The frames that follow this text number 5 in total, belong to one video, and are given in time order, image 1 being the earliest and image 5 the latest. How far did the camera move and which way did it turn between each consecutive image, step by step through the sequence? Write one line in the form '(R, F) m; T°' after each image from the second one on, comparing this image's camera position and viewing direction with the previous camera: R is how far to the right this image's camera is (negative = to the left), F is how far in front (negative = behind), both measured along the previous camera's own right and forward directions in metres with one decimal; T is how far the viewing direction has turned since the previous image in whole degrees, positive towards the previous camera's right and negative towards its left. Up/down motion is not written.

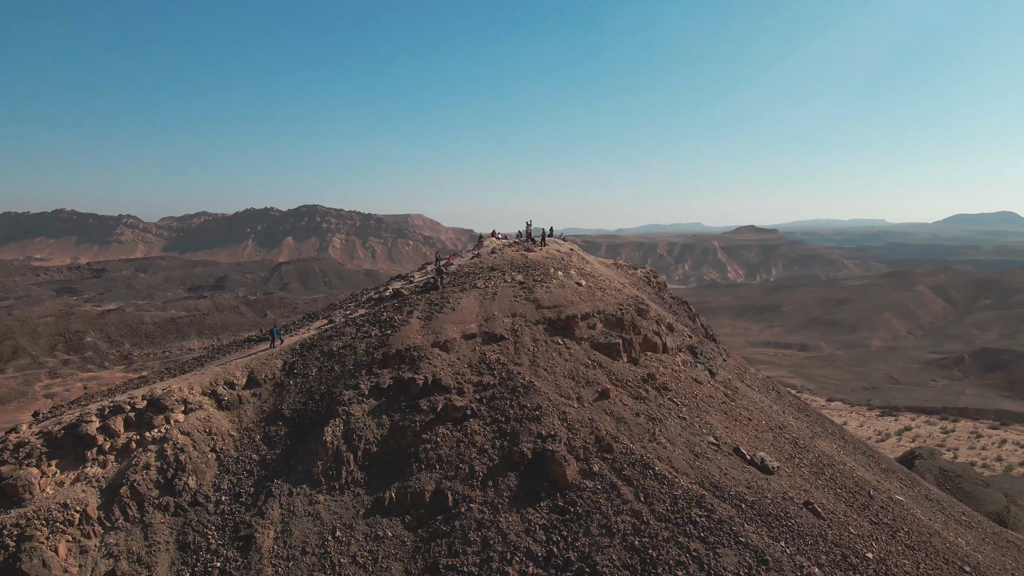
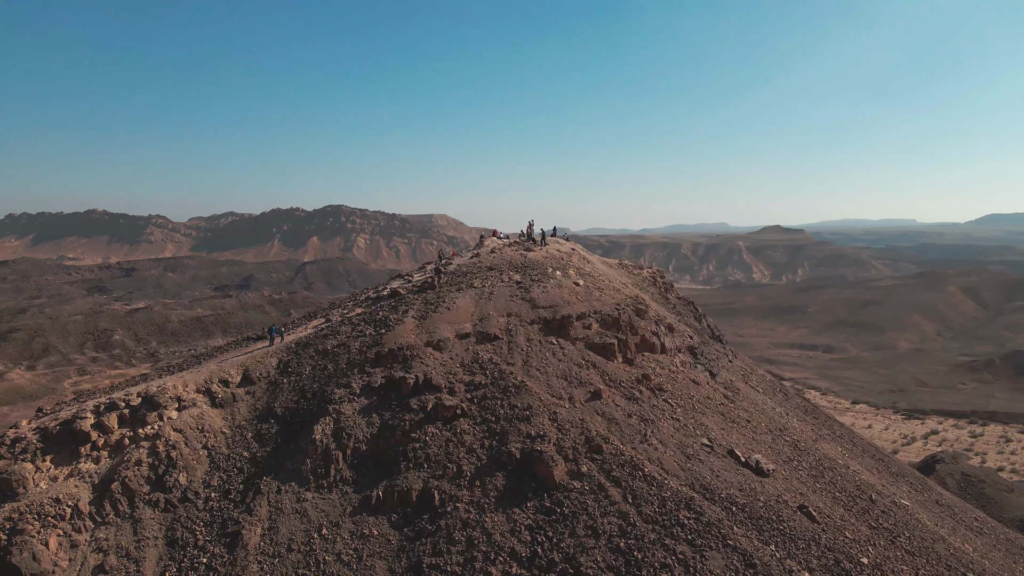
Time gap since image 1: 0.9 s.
(+0.4, 0.0) m; -1°
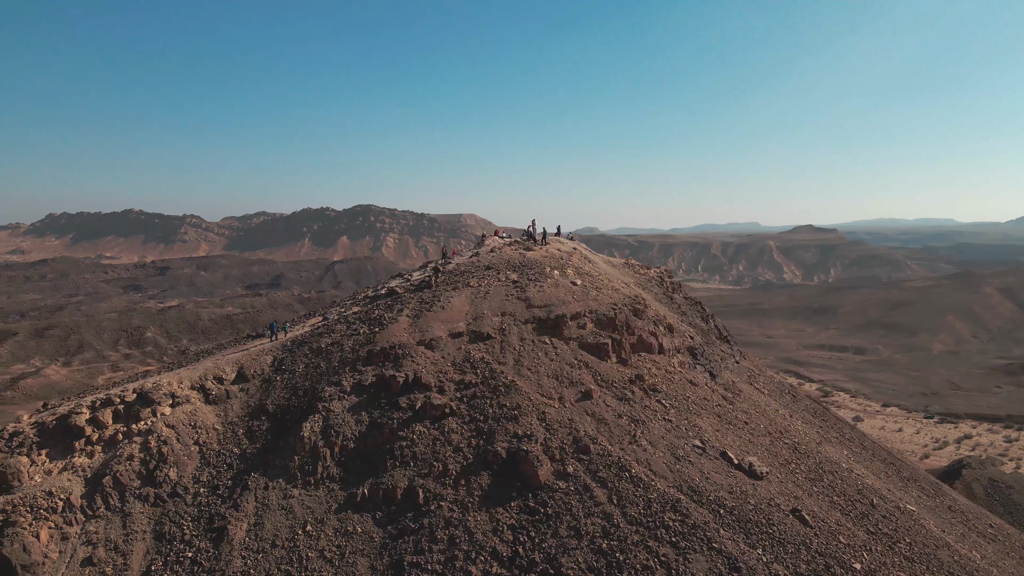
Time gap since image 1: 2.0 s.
(+0.5, 0.0) m; -1°
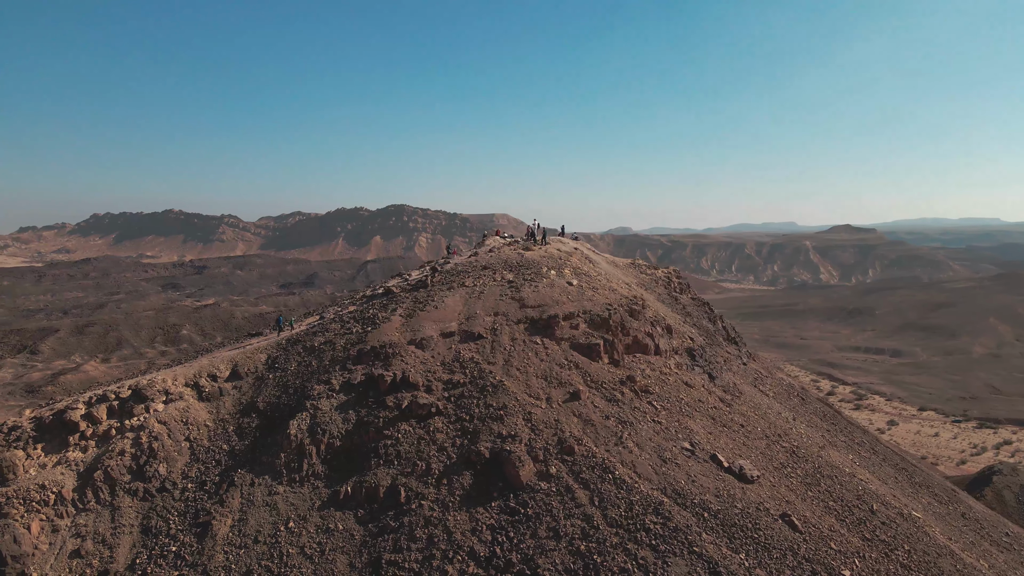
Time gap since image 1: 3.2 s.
(+0.6, 0.0) m; -2°
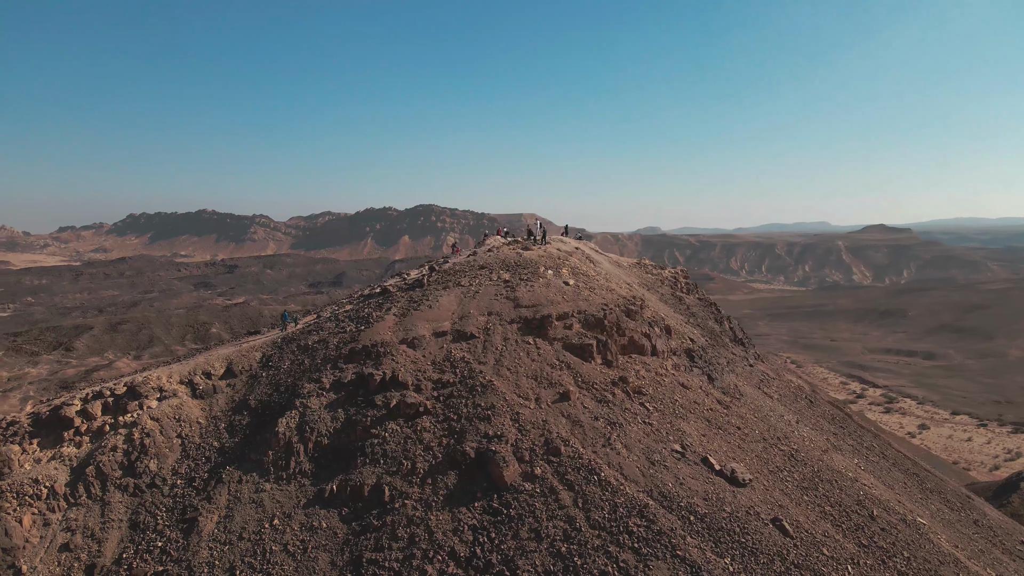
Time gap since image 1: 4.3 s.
(+0.5, 0.0) m; -1°
